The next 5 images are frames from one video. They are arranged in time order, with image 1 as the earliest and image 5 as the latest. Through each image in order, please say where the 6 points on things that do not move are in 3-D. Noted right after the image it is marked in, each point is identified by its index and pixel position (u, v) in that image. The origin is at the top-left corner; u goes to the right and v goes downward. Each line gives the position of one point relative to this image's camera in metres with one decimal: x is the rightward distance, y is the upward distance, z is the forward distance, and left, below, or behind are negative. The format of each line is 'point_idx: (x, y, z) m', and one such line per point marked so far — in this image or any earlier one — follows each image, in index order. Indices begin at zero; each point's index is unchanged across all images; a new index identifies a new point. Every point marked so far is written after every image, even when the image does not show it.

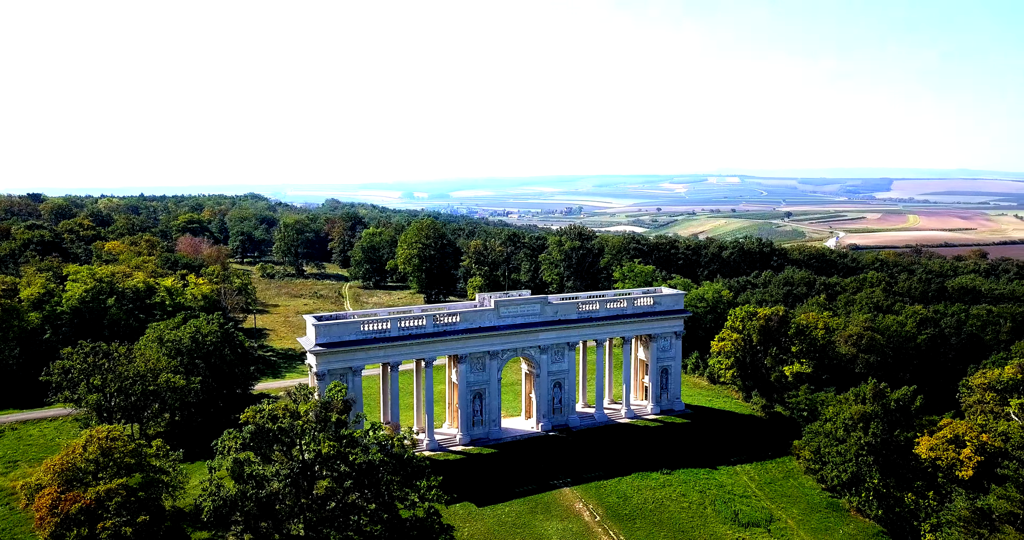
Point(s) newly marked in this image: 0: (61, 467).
0: (-13.6, -6.0, +20.1) m
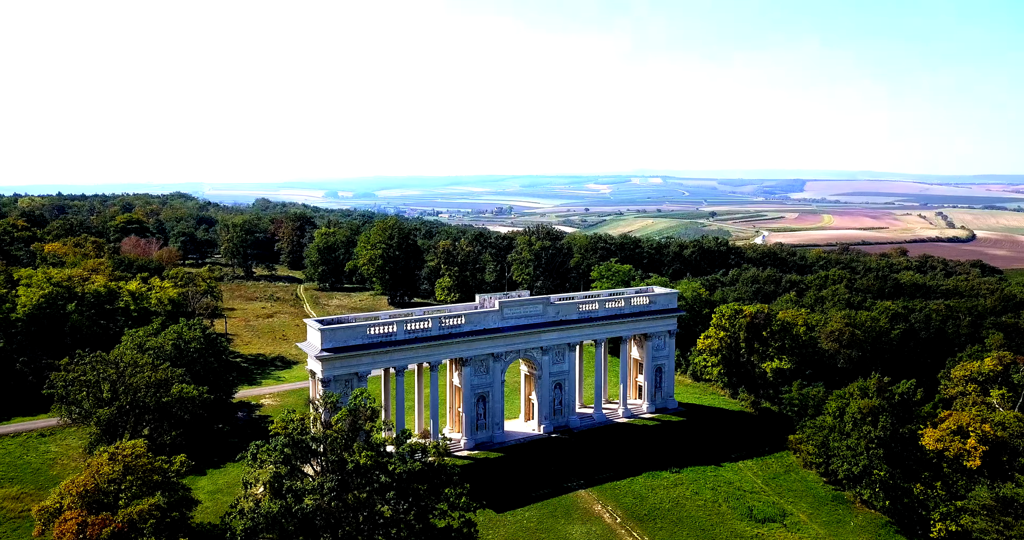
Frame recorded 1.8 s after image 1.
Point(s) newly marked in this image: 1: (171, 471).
0: (-11.9, -6.1, +18.3) m
1: (-10.4, -6.1, +20.1) m
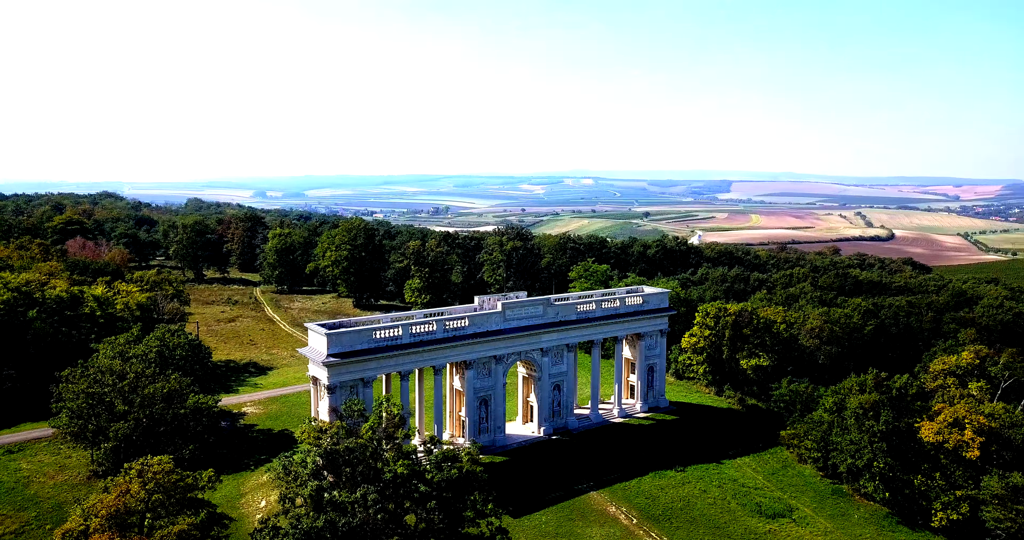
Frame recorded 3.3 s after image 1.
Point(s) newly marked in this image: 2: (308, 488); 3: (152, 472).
0: (-10.3, -6.2, +17.0) m
1: (-9.0, -6.2, +18.9) m
2: (-6.0, -6.4, +19.1) m
3: (-9.9, -5.5, +18.0) m
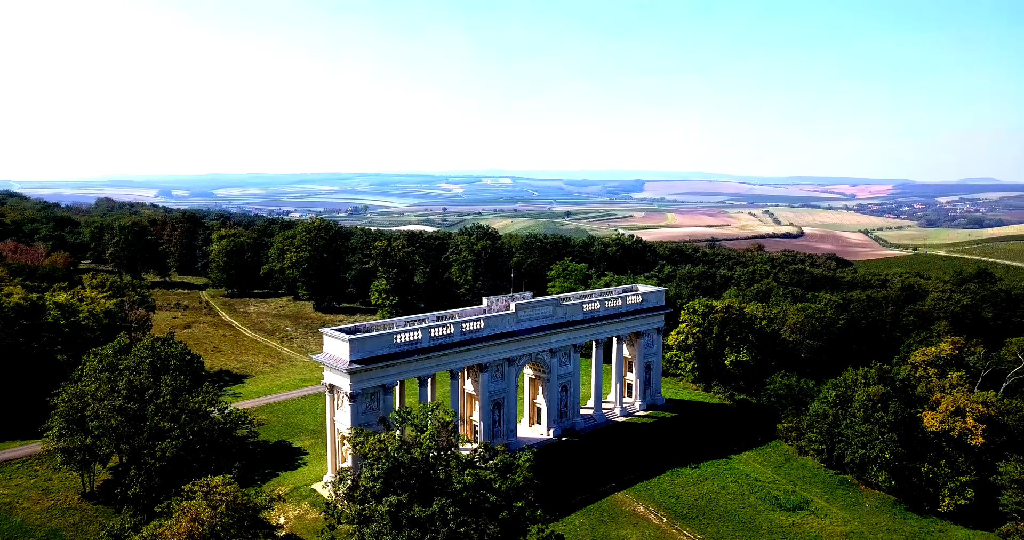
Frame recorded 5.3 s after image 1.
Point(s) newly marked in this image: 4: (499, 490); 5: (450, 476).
0: (-7.9, -6.3, +15.6) m
1: (-6.7, -6.4, +17.6) m
2: (-3.8, -6.5, +18.1) m
3: (-7.6, -5.7, +16.6) m
4: (-0.4, -6.7, +20.0) m
5: (-2.0, -6.1, +19.6) m
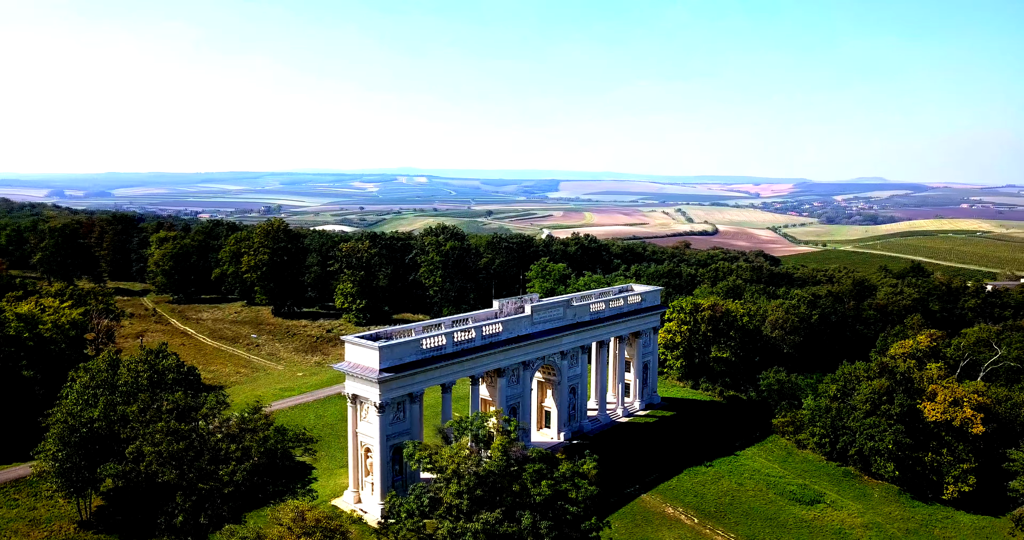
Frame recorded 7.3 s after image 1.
0: (-5.2, -6.5, +14.3) m
1: (-4.2, -6.6, +16.5) m
2: (-1.3, -6.6, +17.3) m
3: (-5.0, -5.9, +15.4) m
4: (+1.8, -6.8, +19.5) m
5: (+0.3, -6.3, +18.9) m
